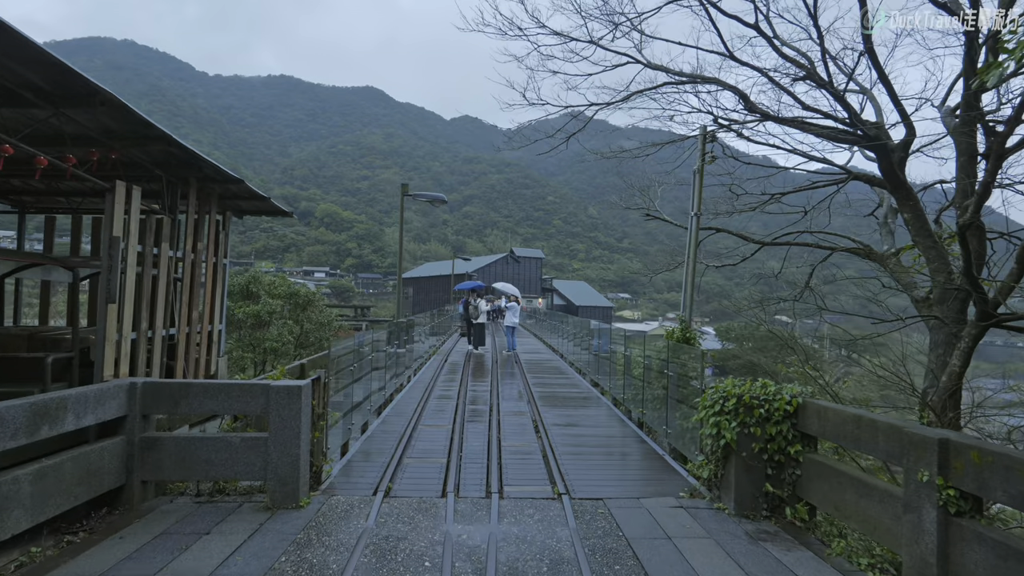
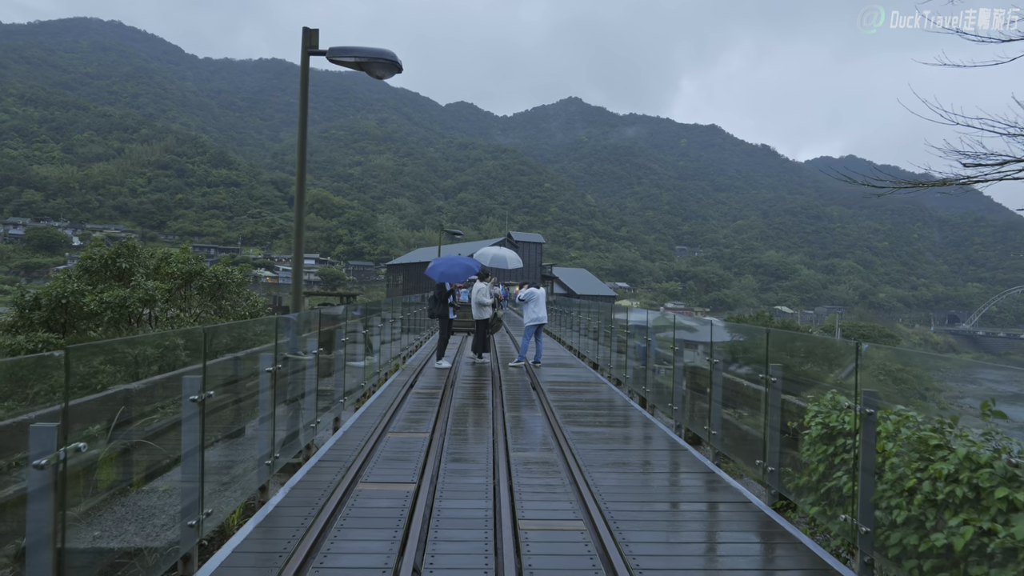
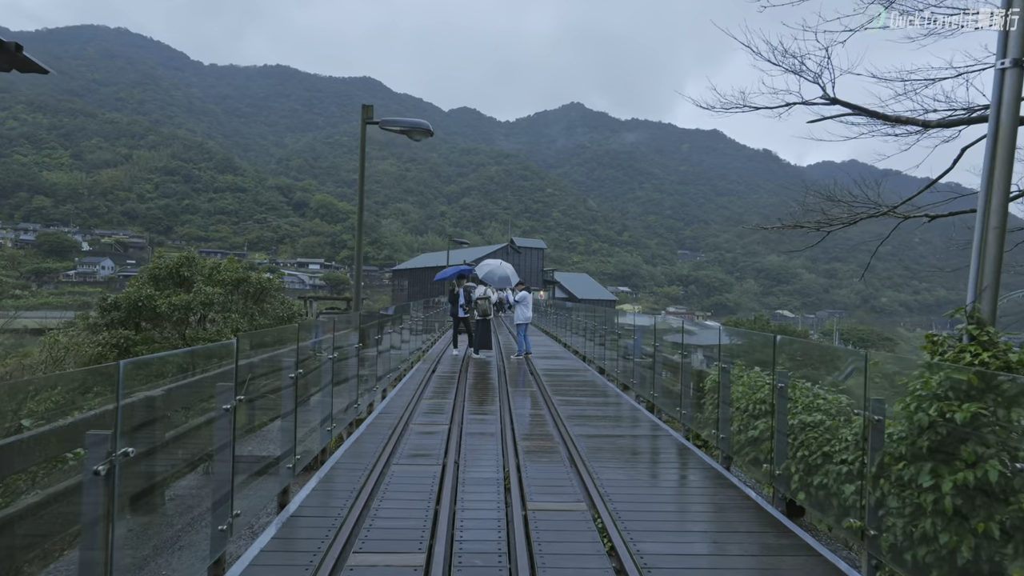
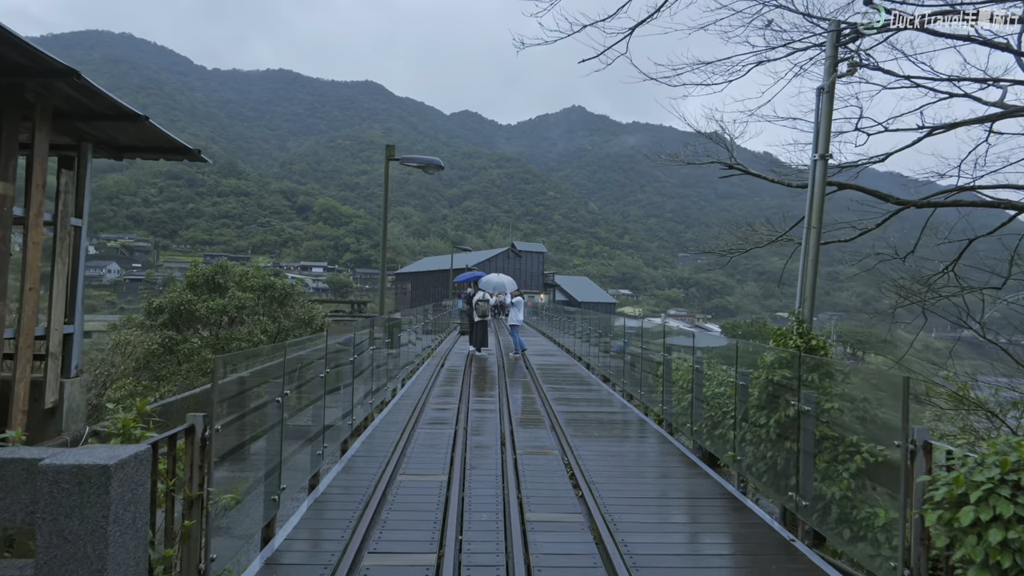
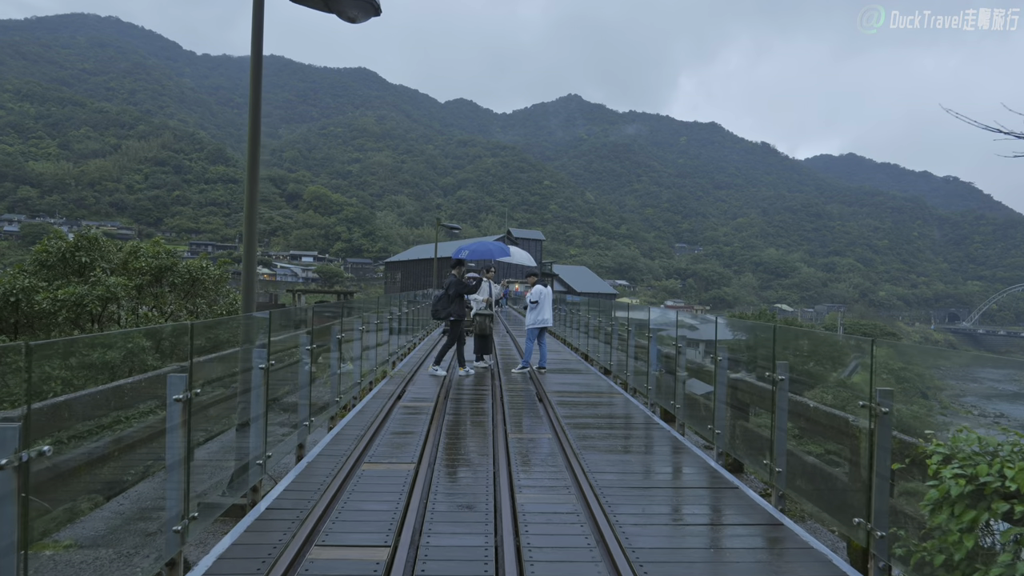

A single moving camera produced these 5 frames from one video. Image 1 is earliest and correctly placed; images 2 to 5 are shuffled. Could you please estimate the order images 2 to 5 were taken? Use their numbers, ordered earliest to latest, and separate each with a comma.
4, 3, 2, 5
